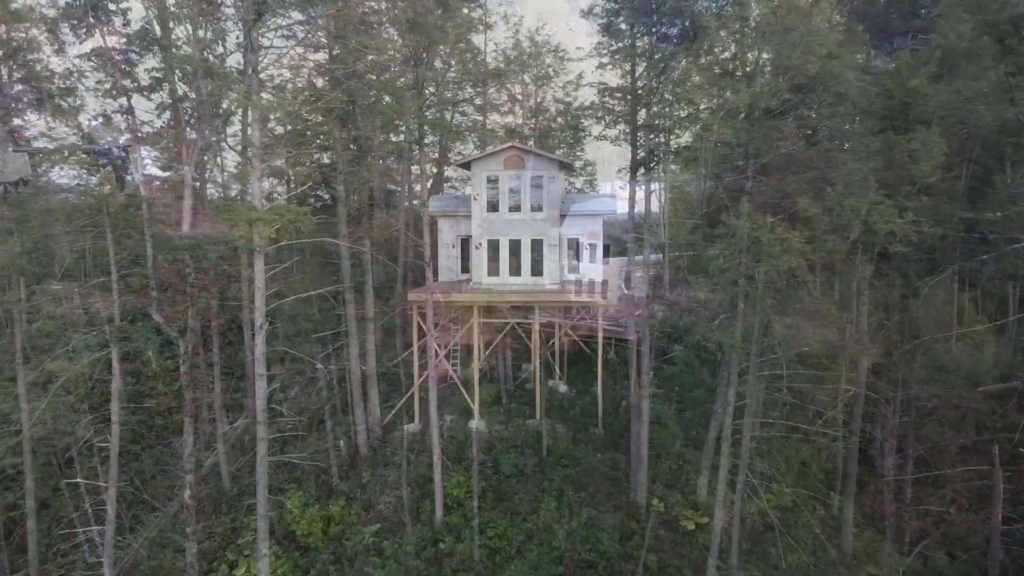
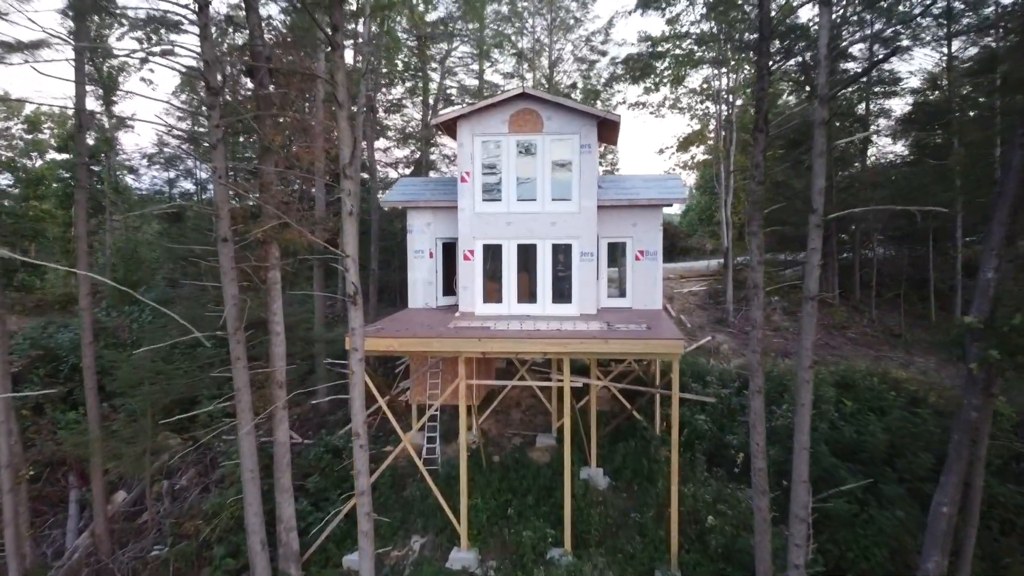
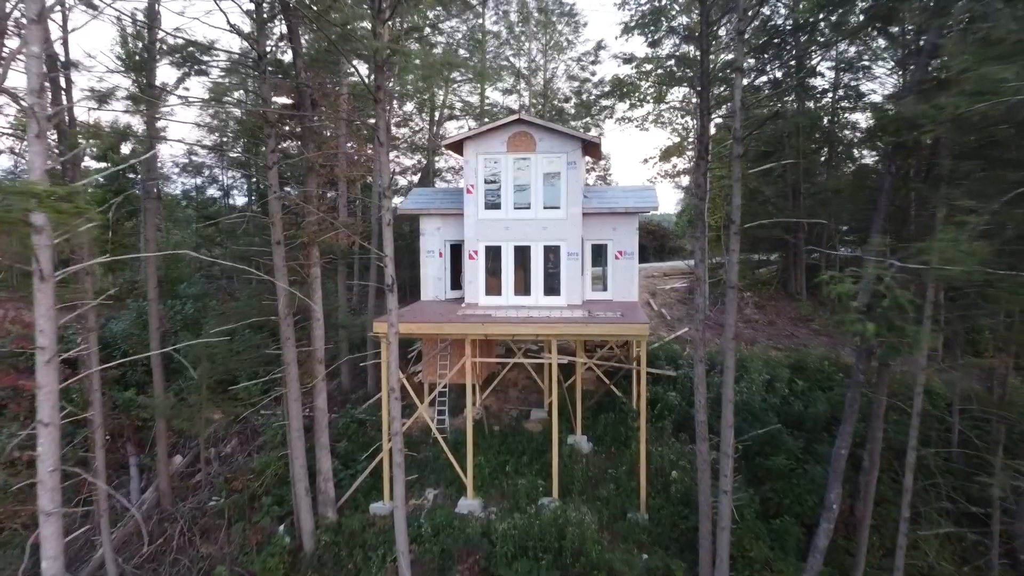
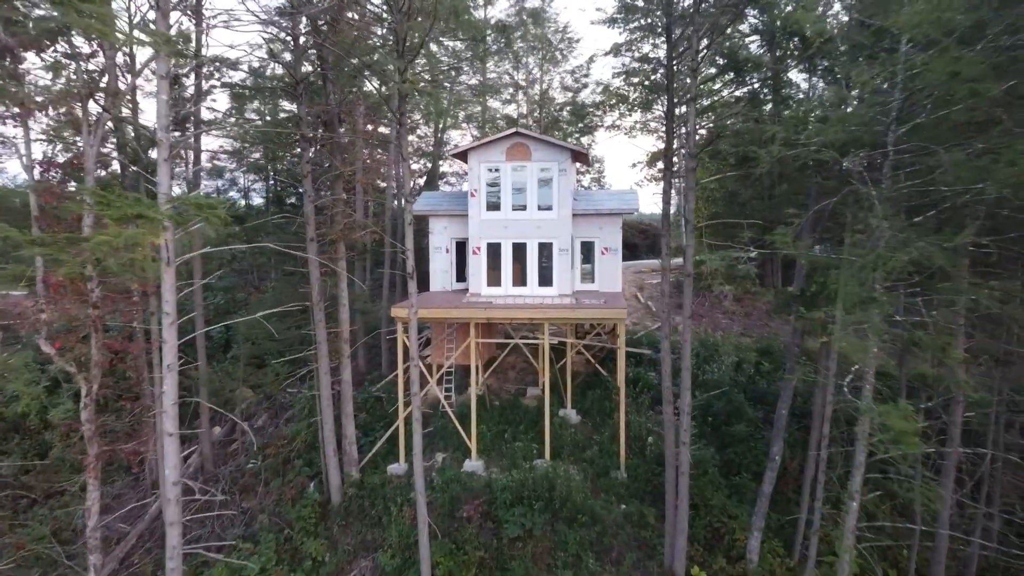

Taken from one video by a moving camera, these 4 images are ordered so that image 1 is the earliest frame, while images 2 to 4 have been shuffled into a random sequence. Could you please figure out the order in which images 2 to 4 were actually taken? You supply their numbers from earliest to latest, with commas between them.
4, 3, 2
